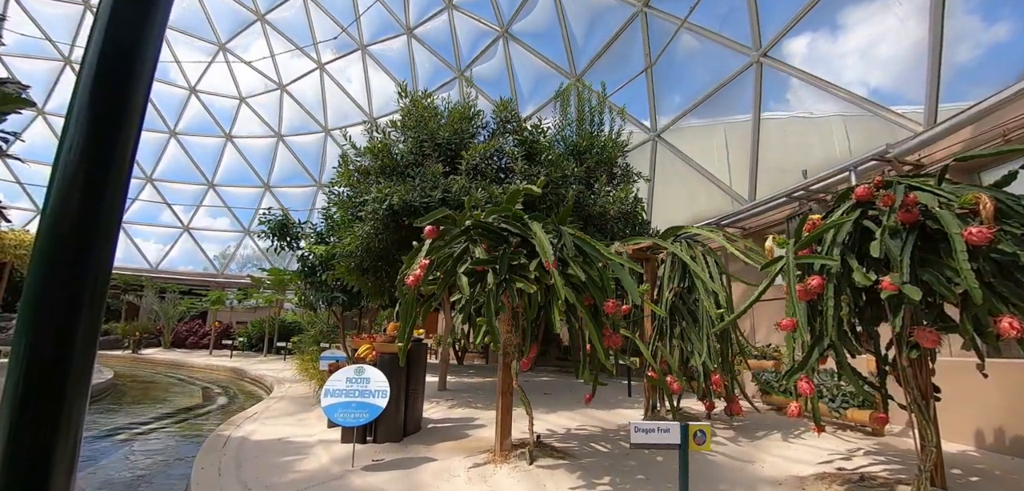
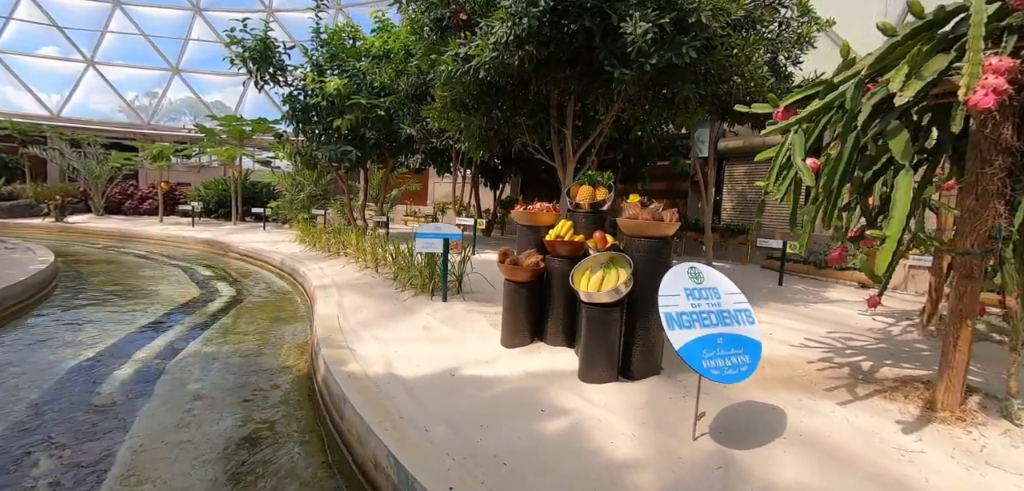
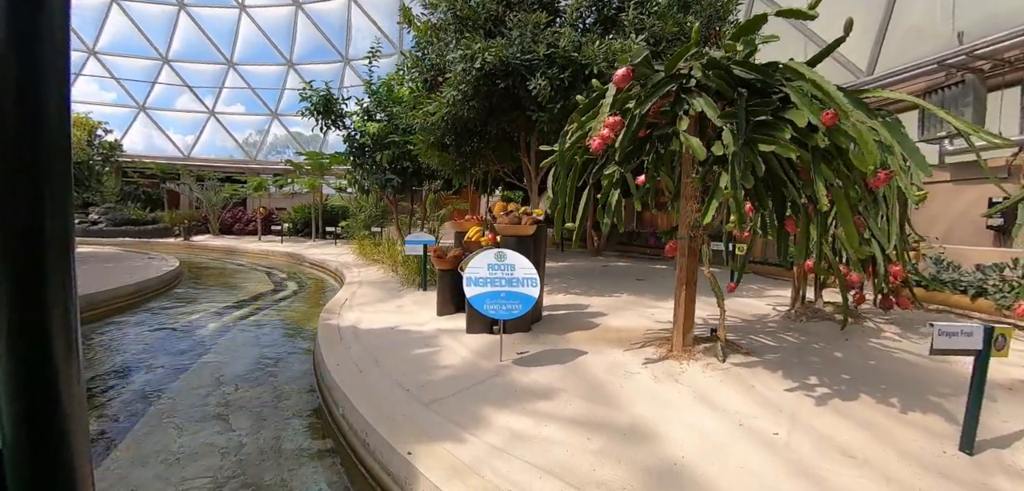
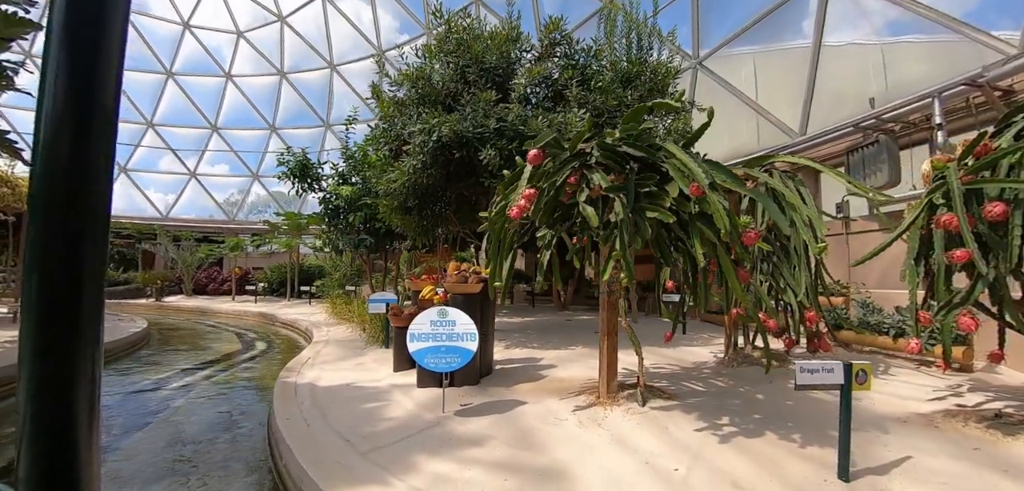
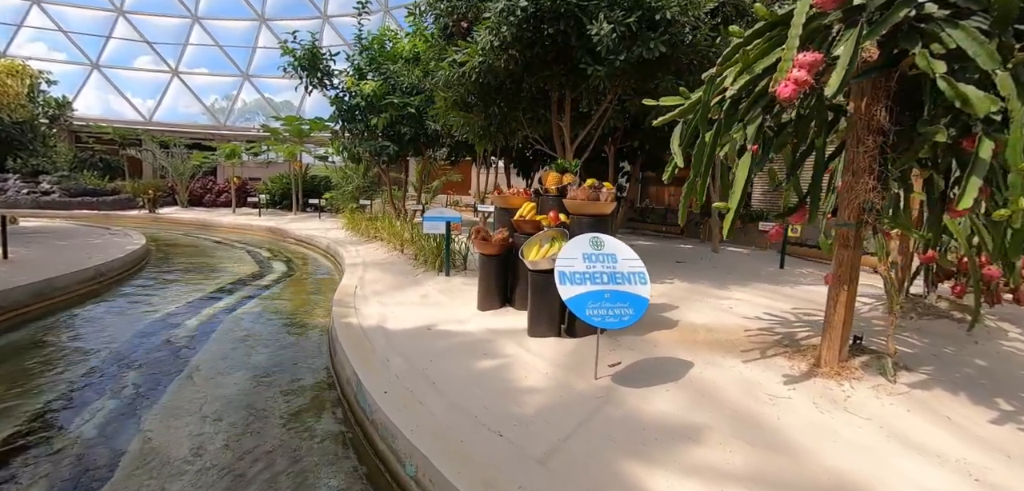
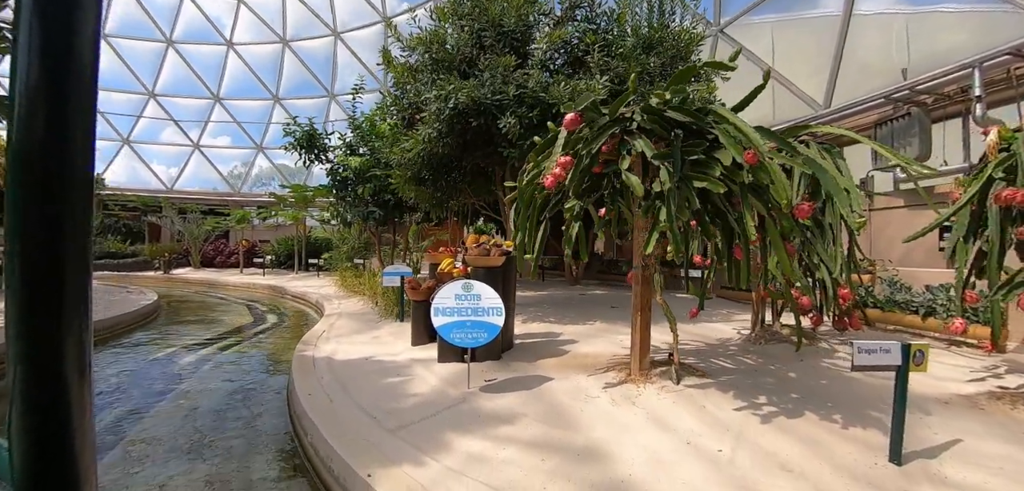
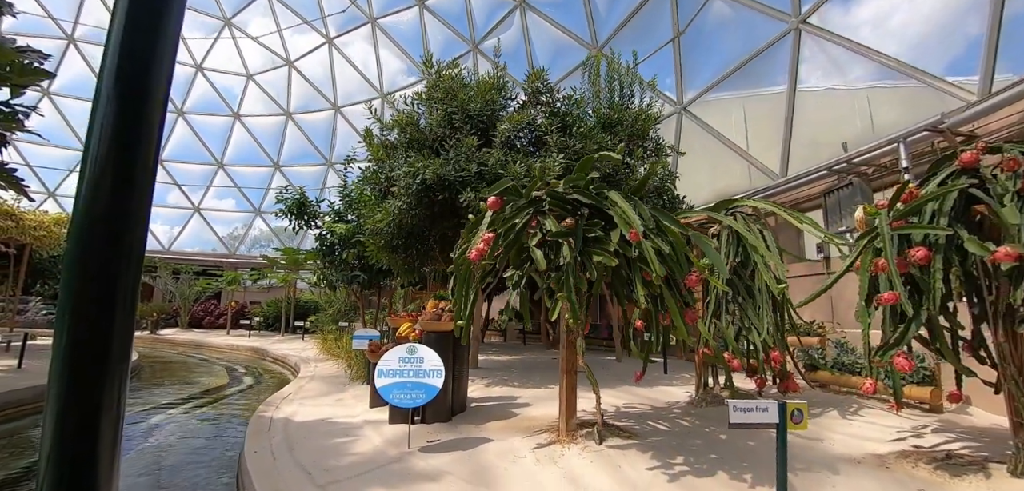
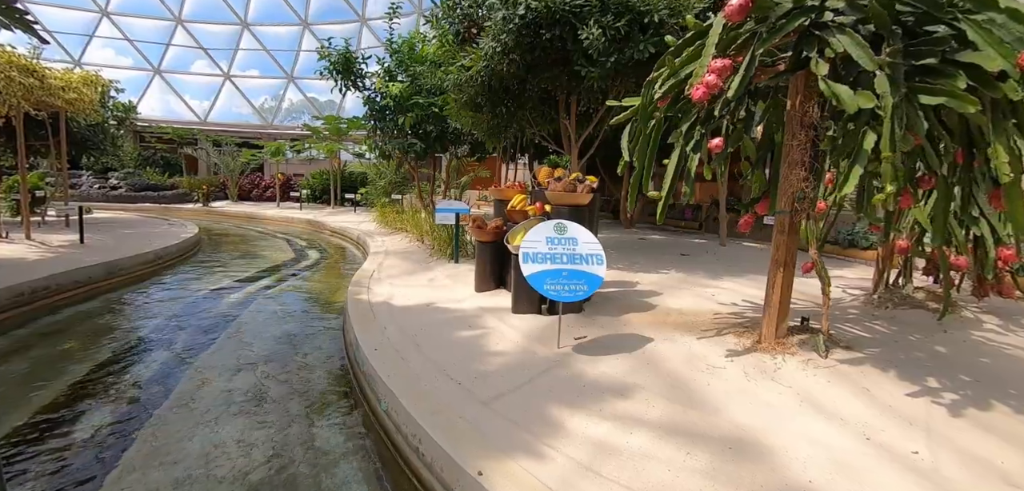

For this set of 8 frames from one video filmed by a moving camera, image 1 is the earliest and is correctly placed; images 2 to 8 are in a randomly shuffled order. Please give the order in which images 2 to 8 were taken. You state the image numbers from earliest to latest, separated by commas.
7, 4, 6, 3, 8, 5, 2
